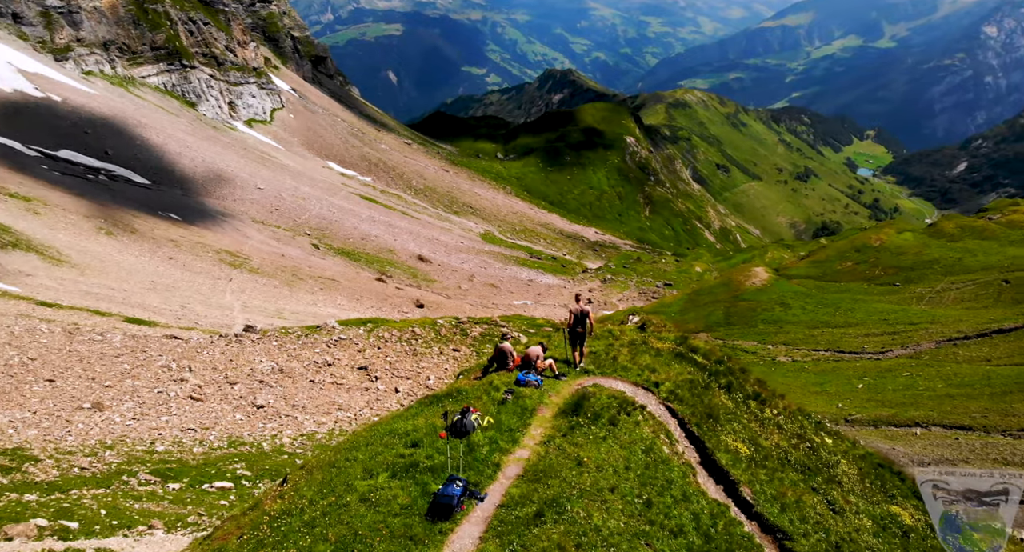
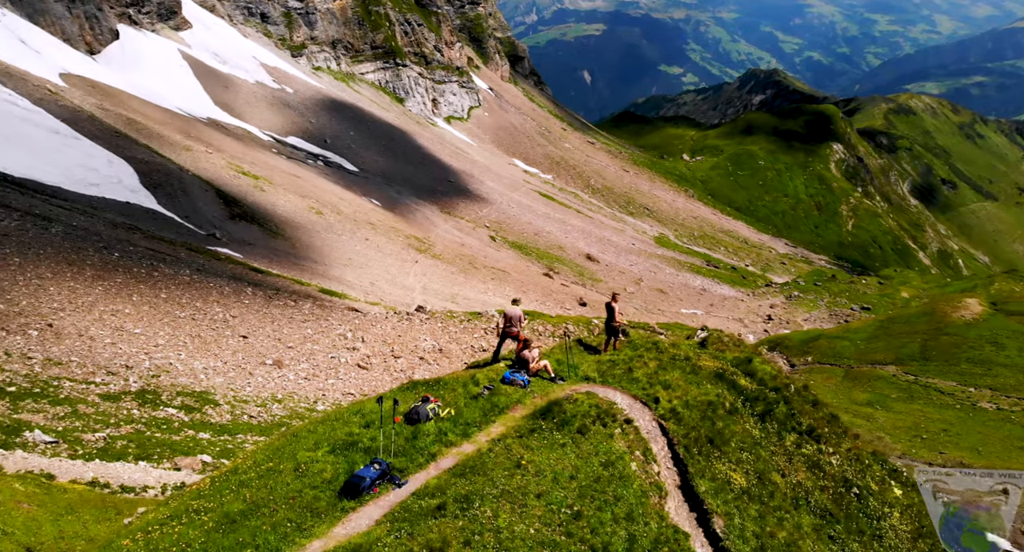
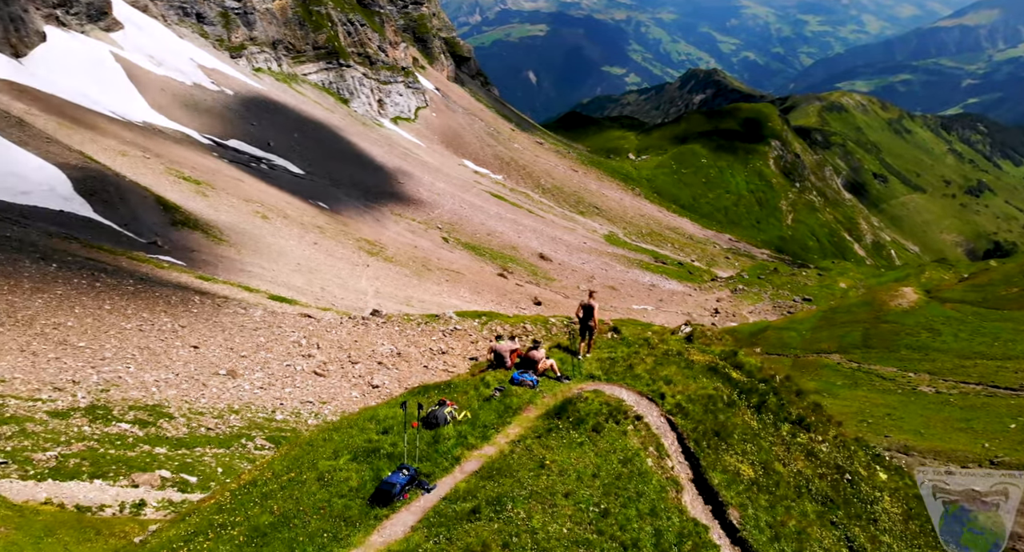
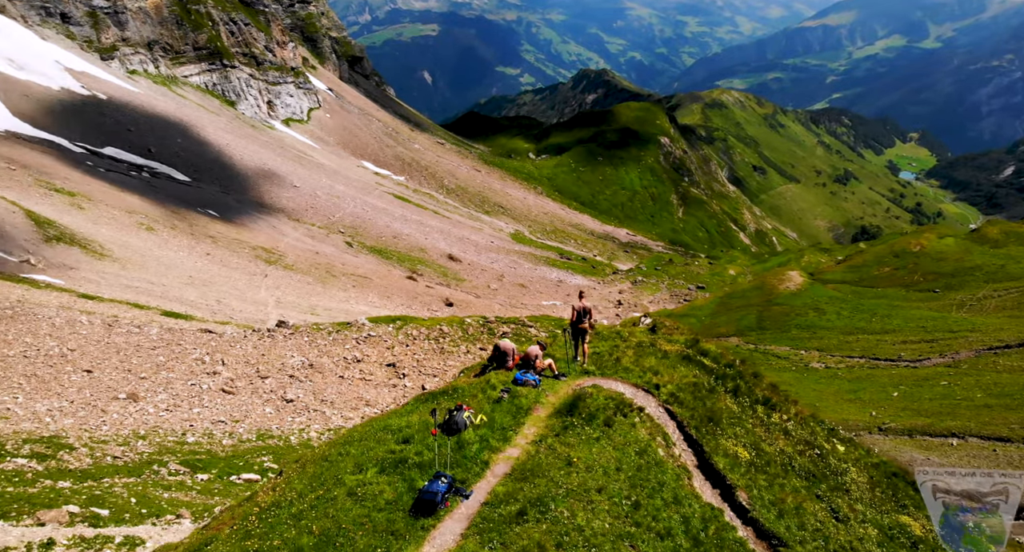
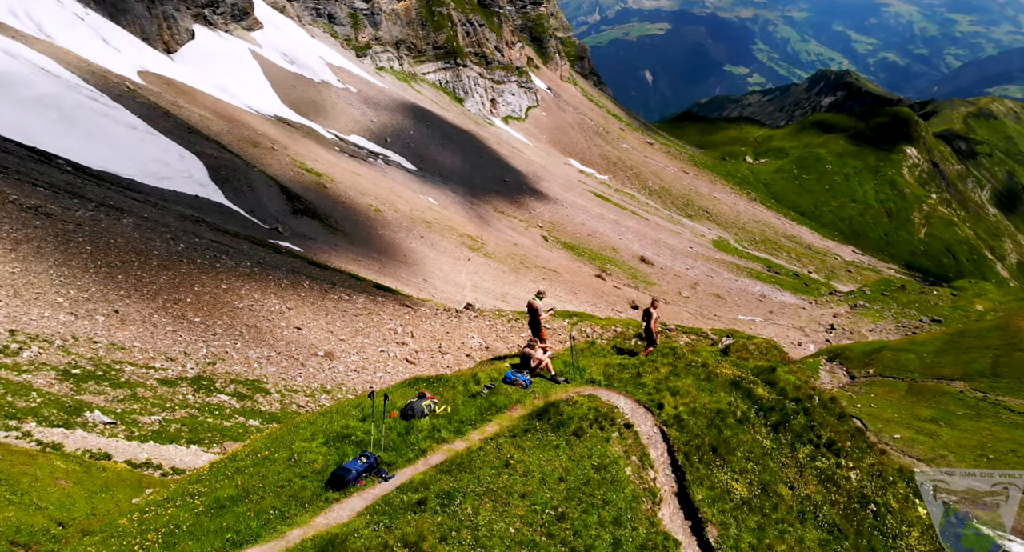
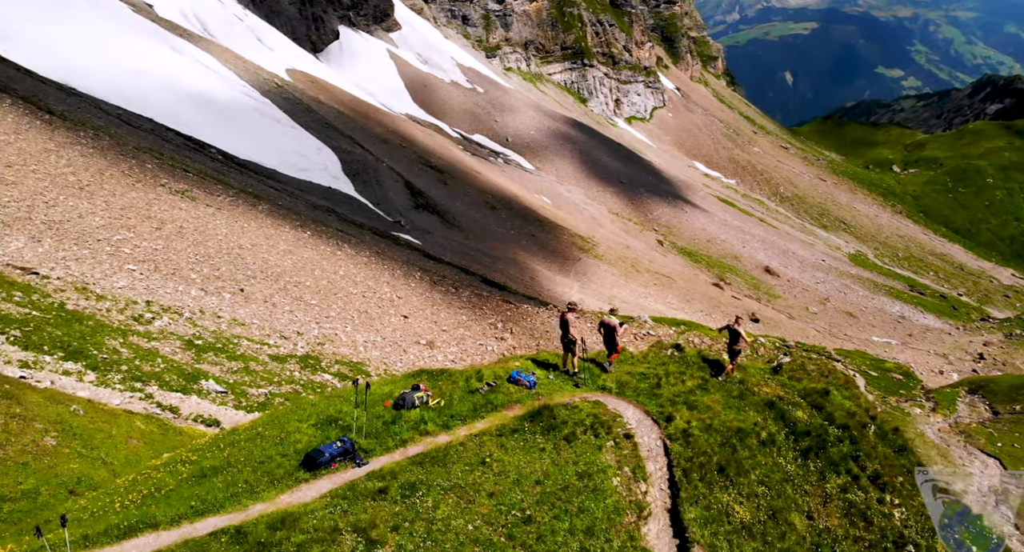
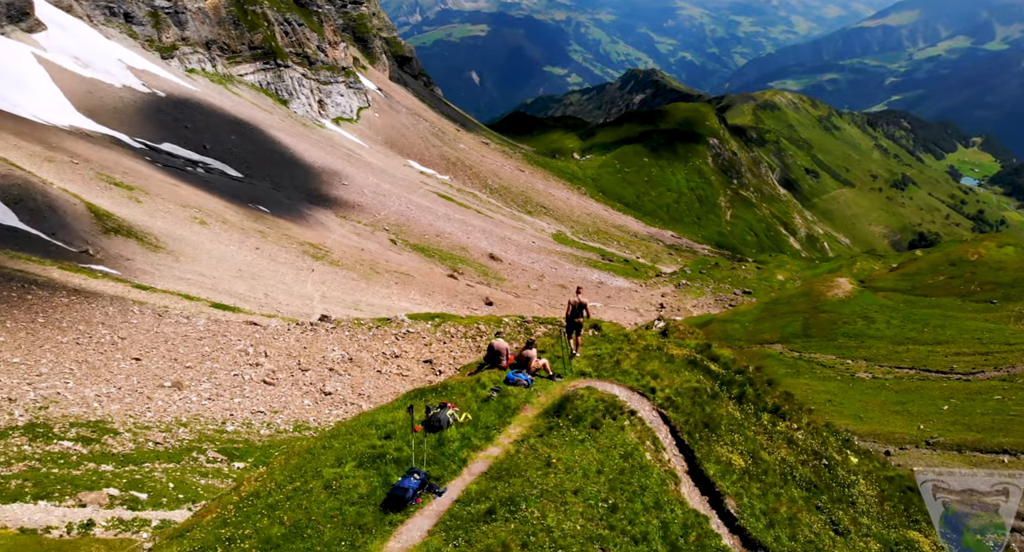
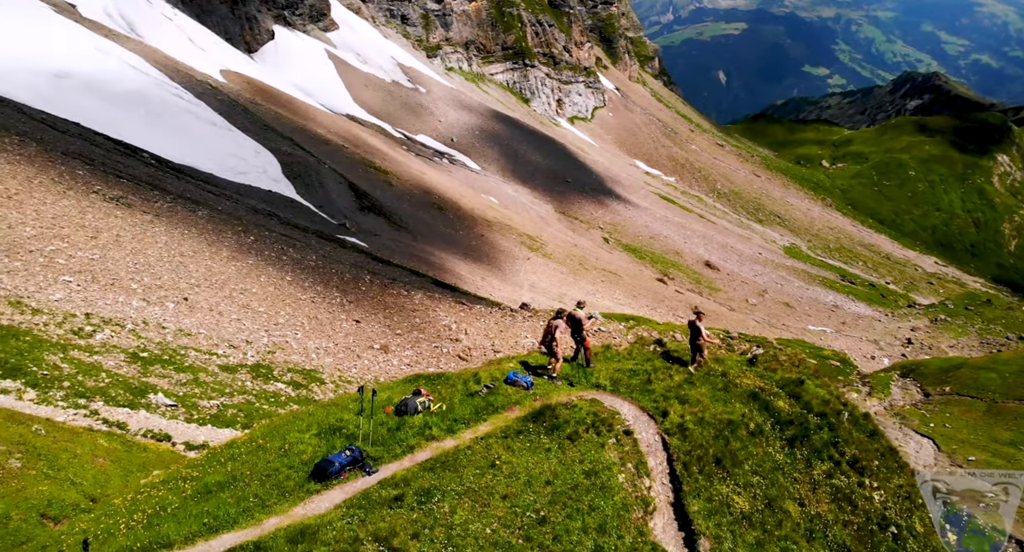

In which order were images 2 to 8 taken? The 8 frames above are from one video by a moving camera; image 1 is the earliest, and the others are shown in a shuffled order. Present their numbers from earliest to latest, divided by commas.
4, 7, 3, 2, 5, 8, 6
